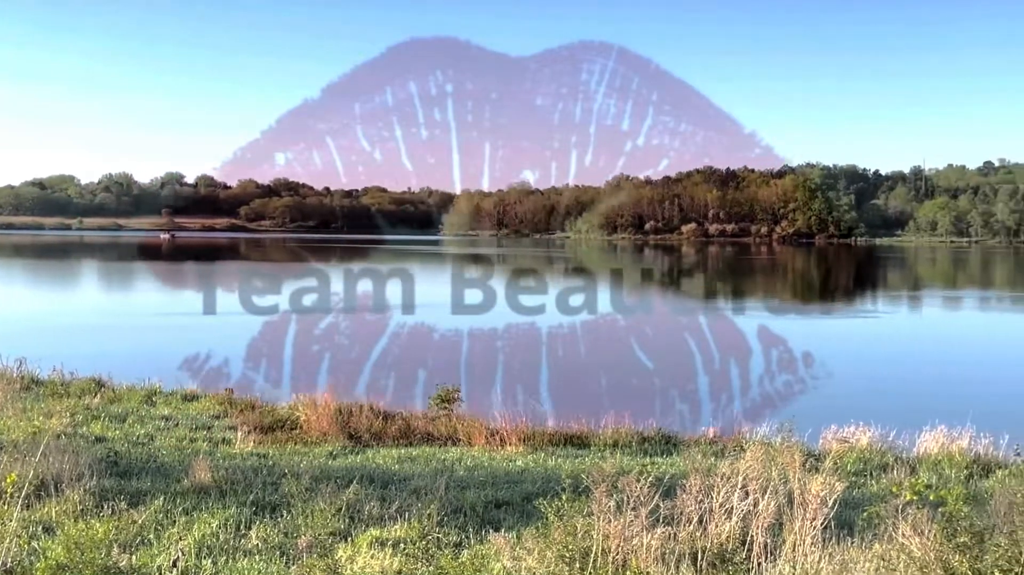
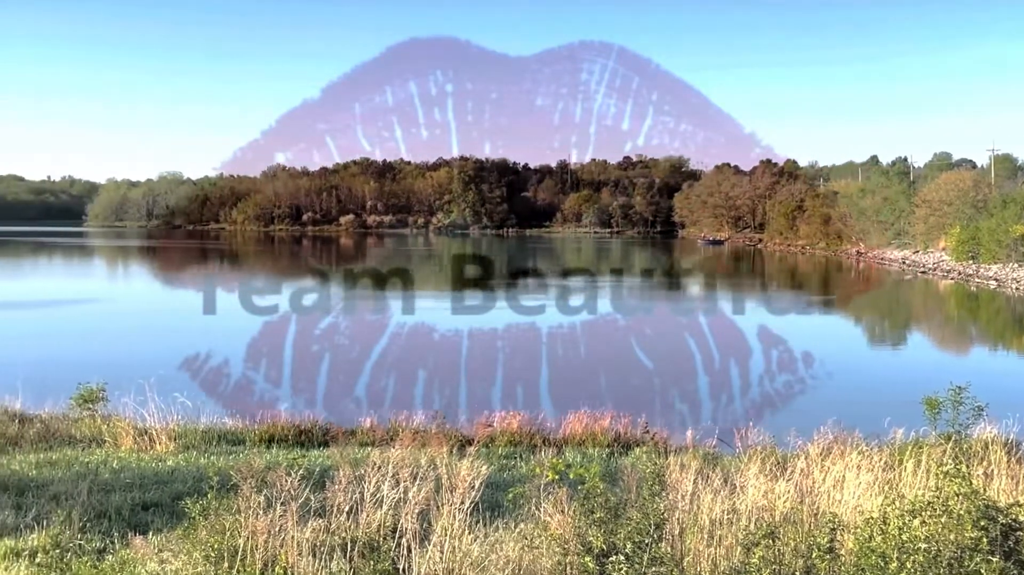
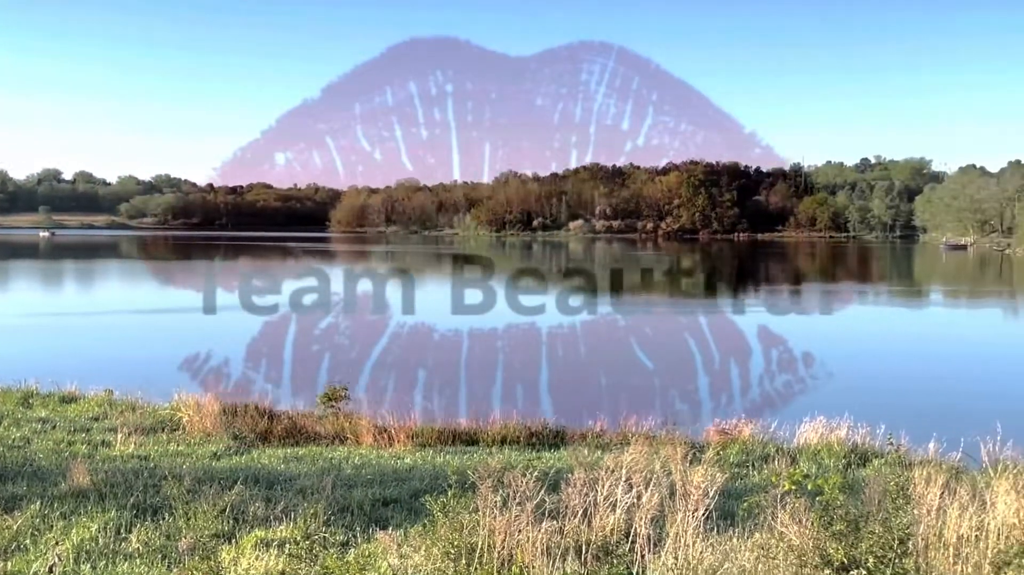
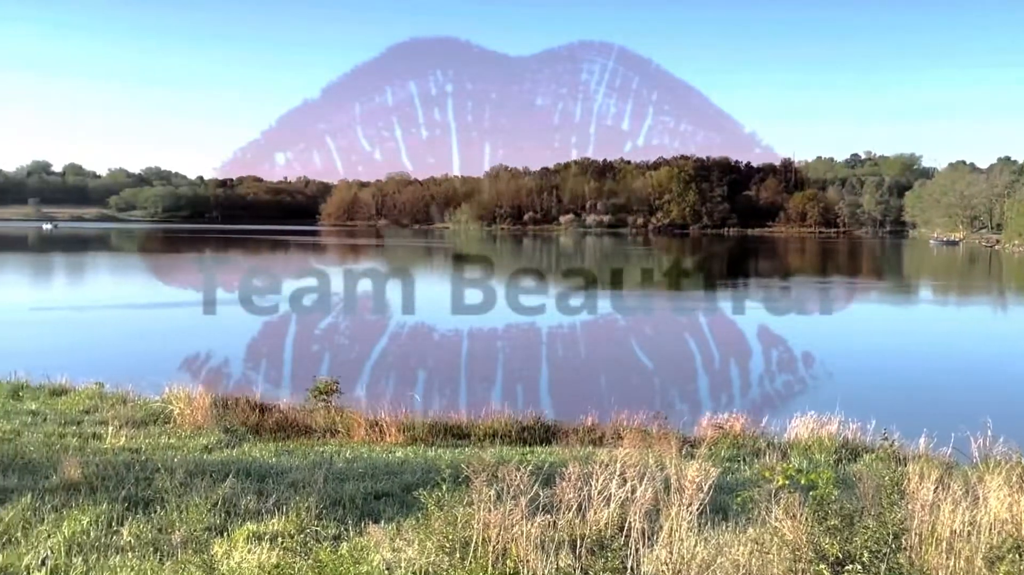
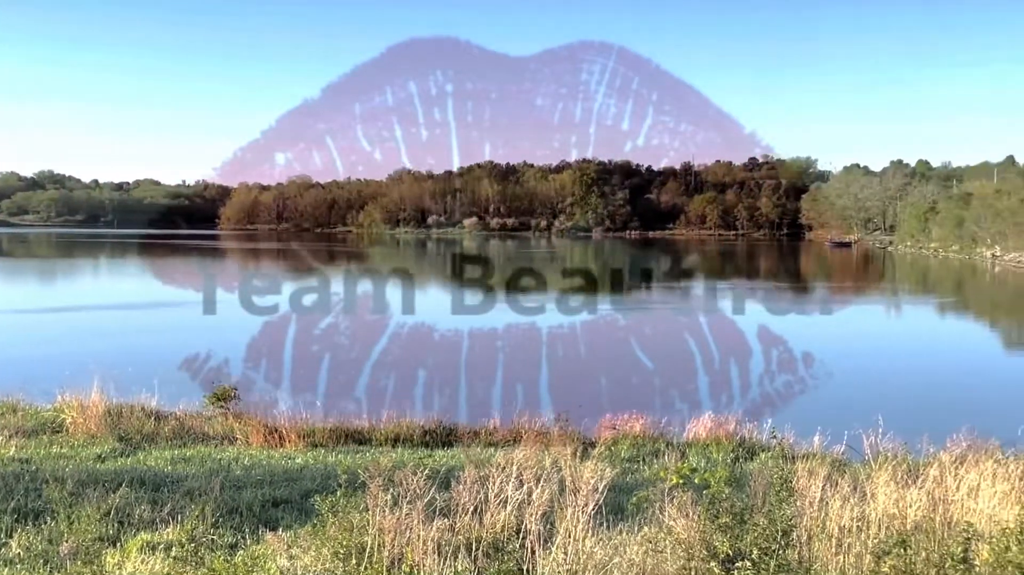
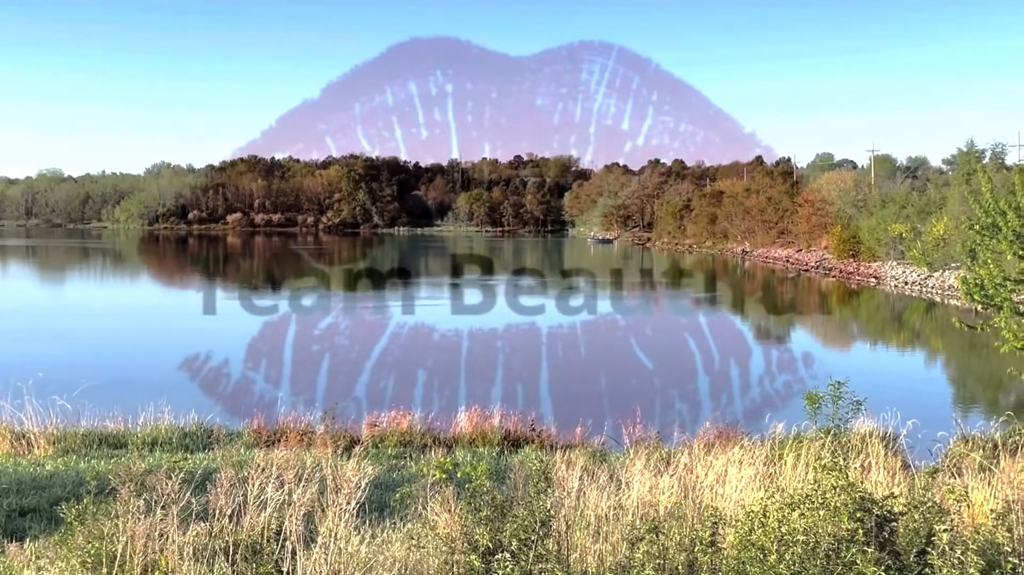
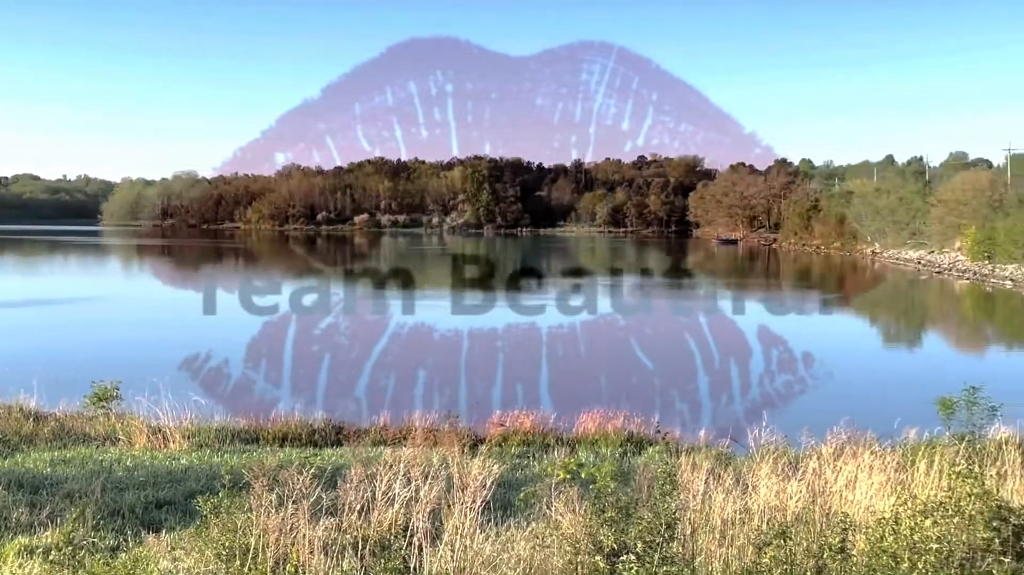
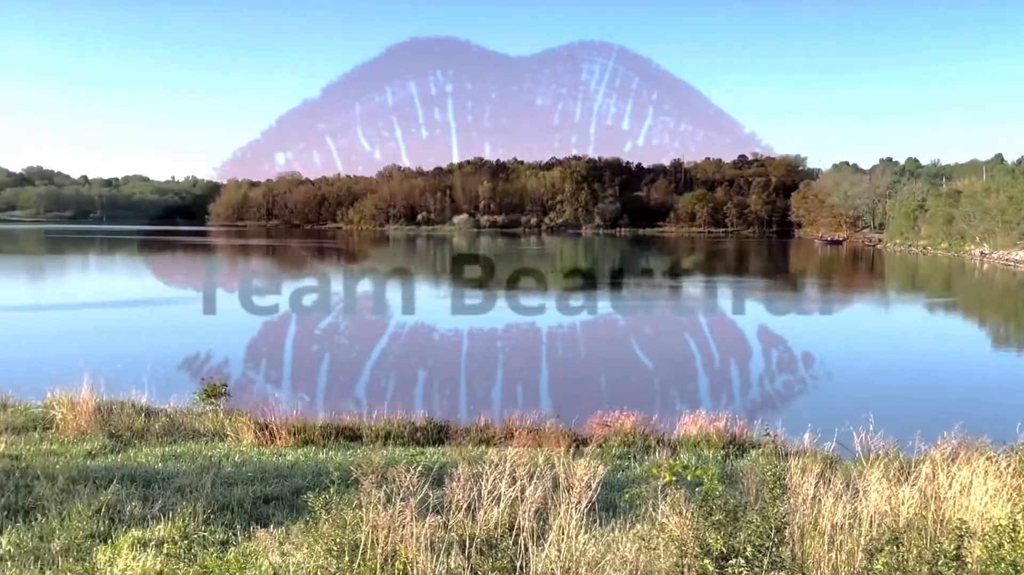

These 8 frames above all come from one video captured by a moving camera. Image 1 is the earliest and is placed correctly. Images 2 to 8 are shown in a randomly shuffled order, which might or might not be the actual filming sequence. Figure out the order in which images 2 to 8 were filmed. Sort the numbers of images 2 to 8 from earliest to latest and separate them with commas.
3, 5, 7, 6, 2, 8, 4
